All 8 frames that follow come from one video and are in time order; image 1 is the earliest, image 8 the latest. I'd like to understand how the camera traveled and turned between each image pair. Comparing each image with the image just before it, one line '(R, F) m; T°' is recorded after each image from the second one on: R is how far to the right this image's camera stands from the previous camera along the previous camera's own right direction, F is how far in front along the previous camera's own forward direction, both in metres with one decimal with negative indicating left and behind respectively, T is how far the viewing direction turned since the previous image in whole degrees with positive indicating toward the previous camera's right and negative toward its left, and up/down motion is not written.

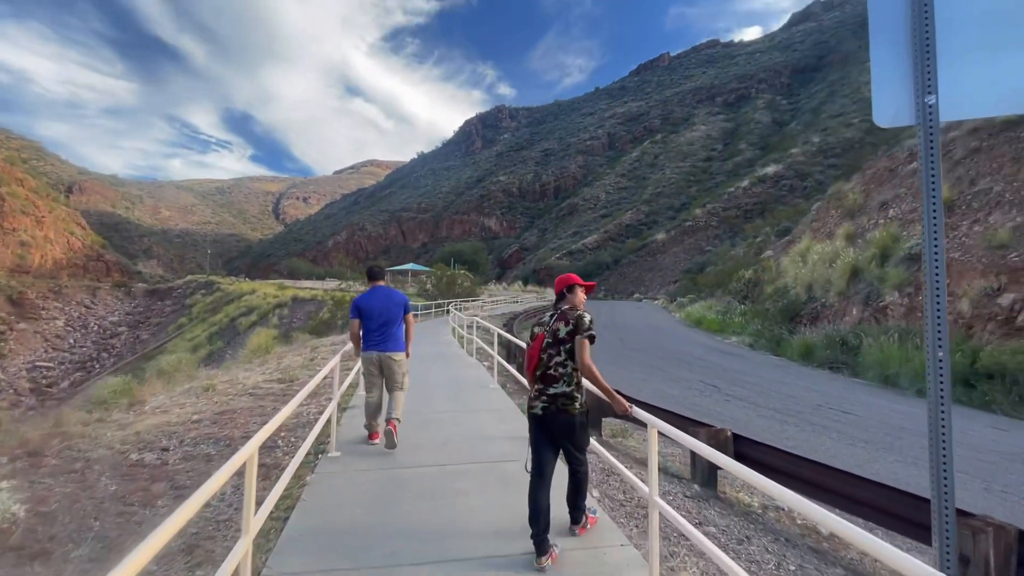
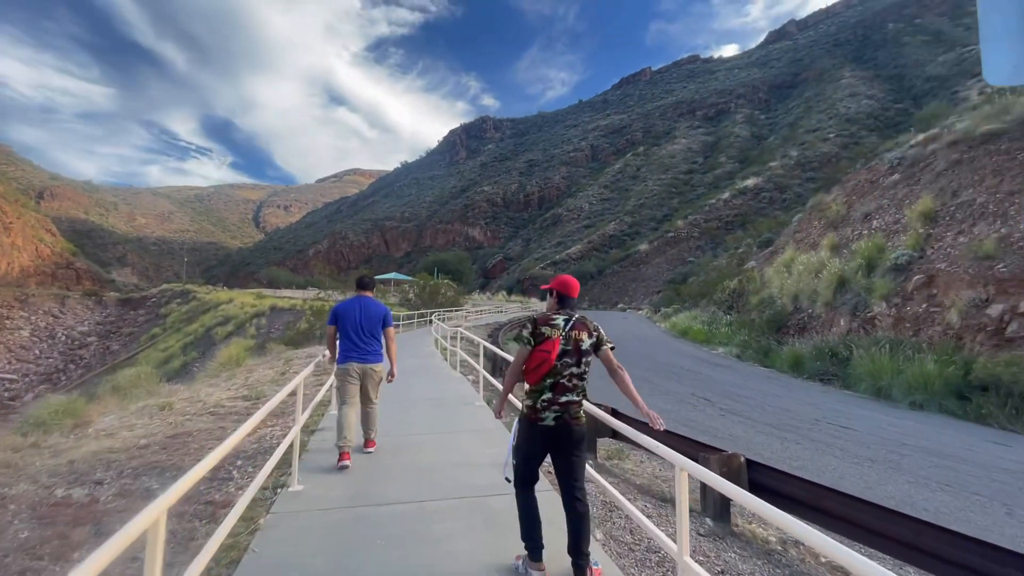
(0.0, +0.5) m; +2°
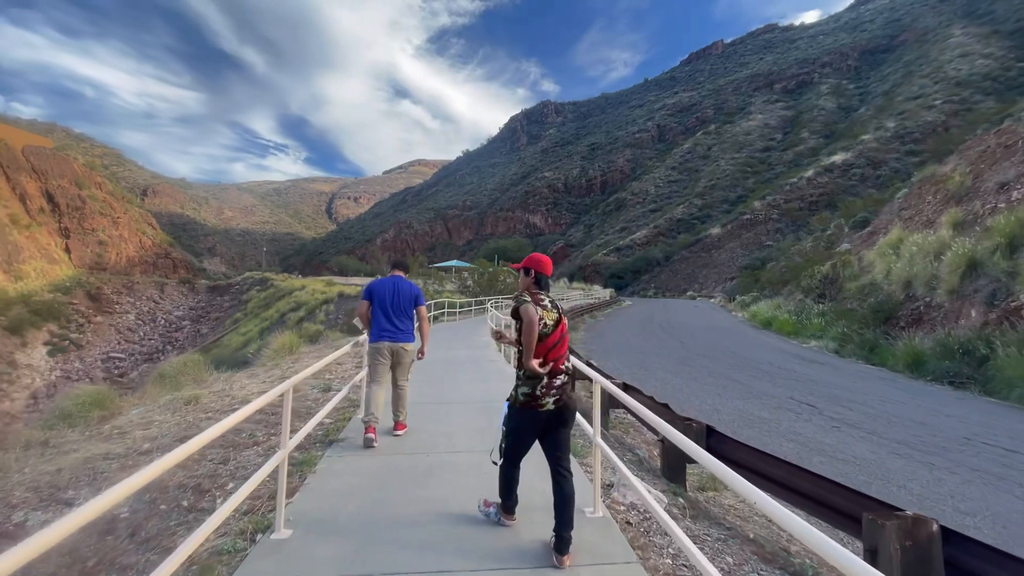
(0.0, +1.2) m; -7°
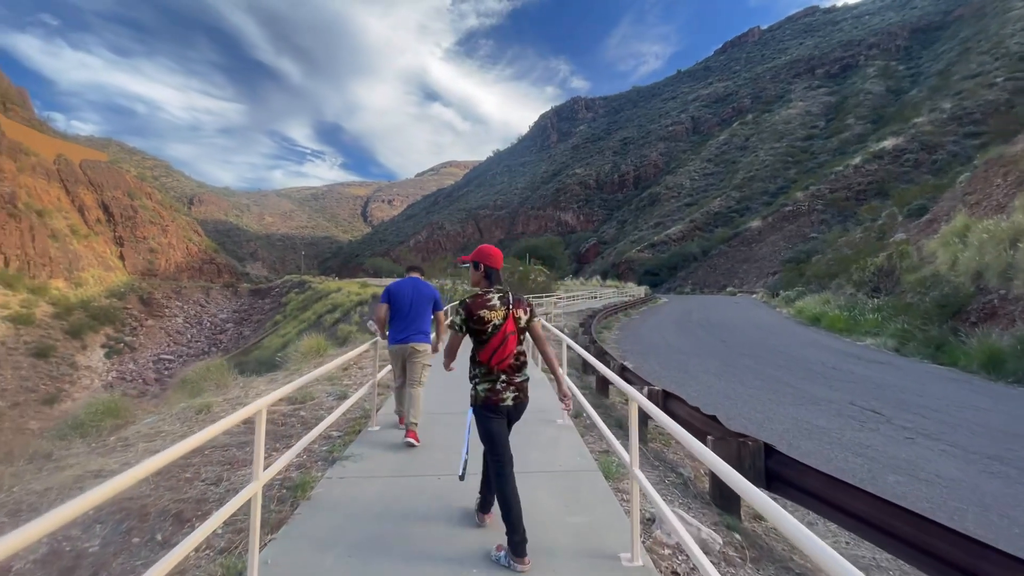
(+0.1, +0.6) m; -4°
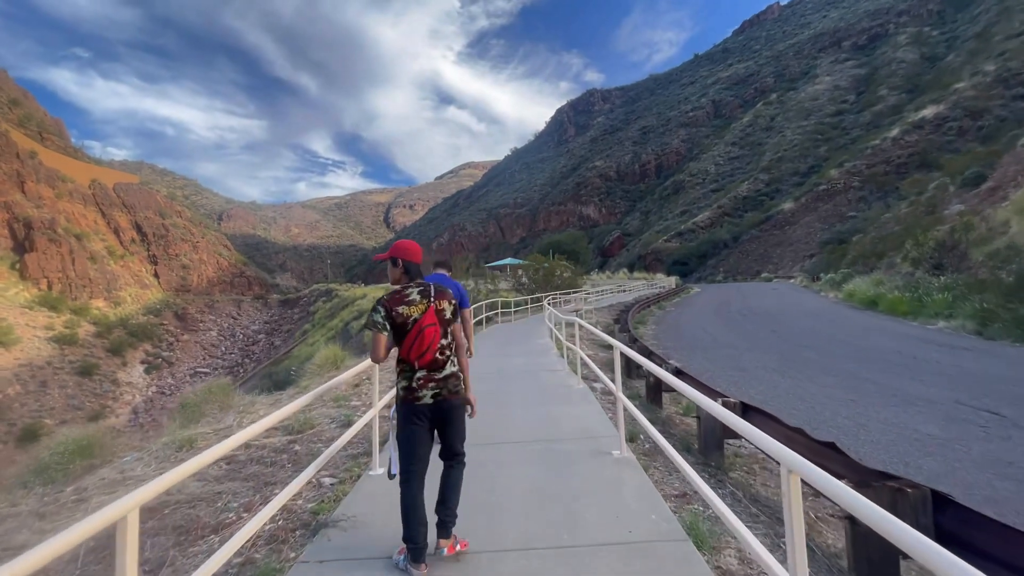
(-0.1, +1.1) m; -3°
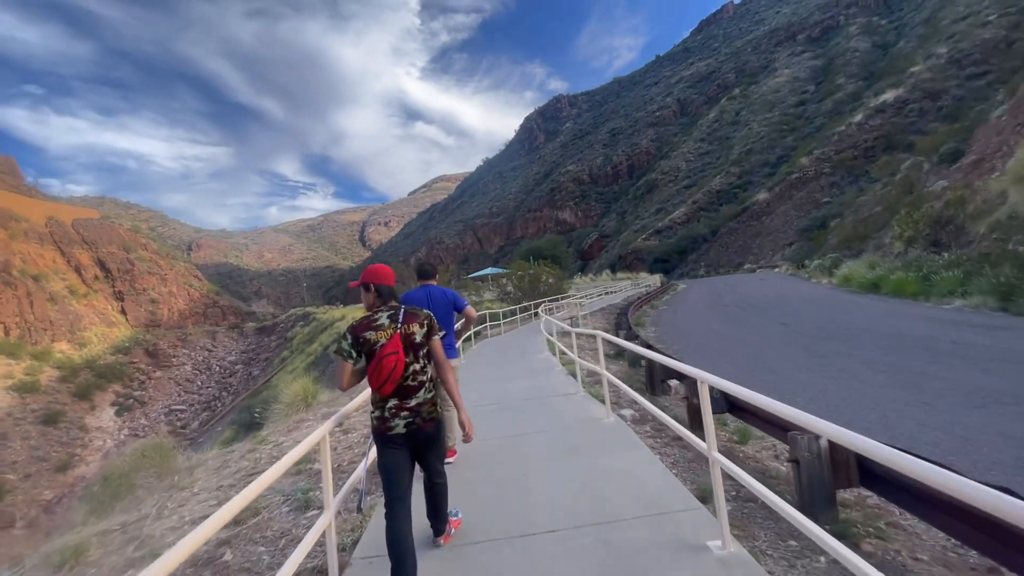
(-0.2, +1.4) m; +2°
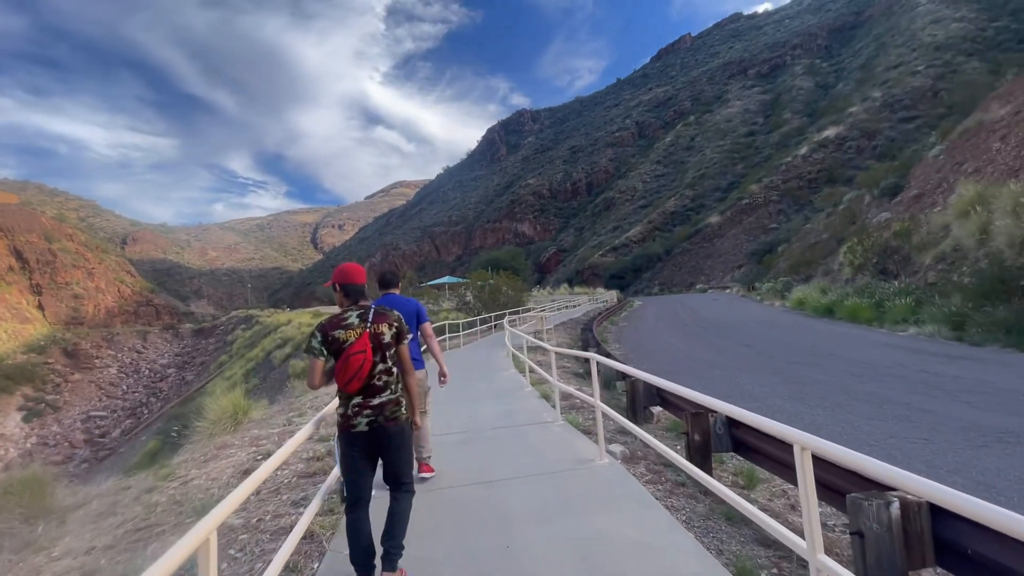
(-0.2, +0.9) m; +5°
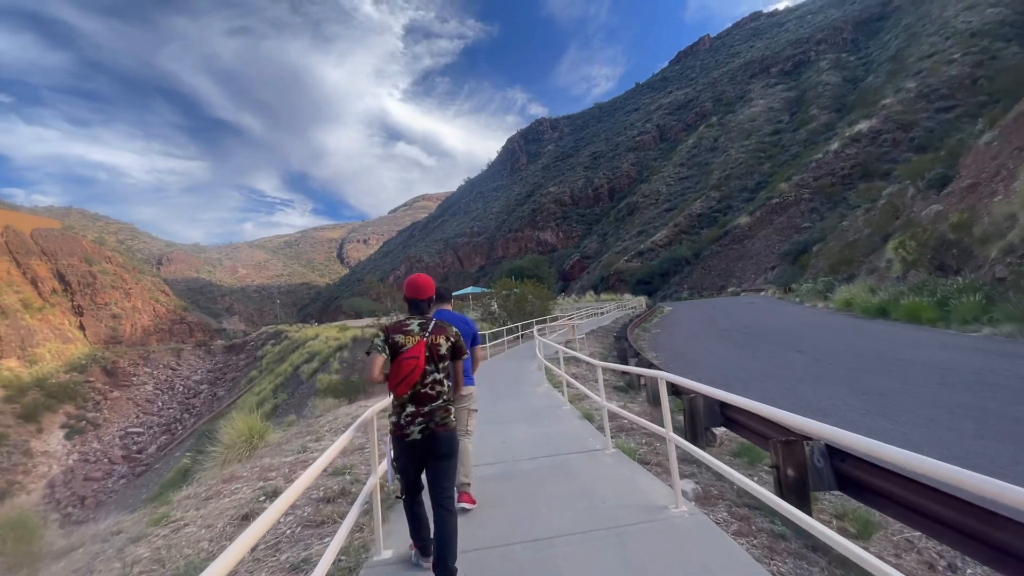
(-0.1, +0.8) m; -3°
